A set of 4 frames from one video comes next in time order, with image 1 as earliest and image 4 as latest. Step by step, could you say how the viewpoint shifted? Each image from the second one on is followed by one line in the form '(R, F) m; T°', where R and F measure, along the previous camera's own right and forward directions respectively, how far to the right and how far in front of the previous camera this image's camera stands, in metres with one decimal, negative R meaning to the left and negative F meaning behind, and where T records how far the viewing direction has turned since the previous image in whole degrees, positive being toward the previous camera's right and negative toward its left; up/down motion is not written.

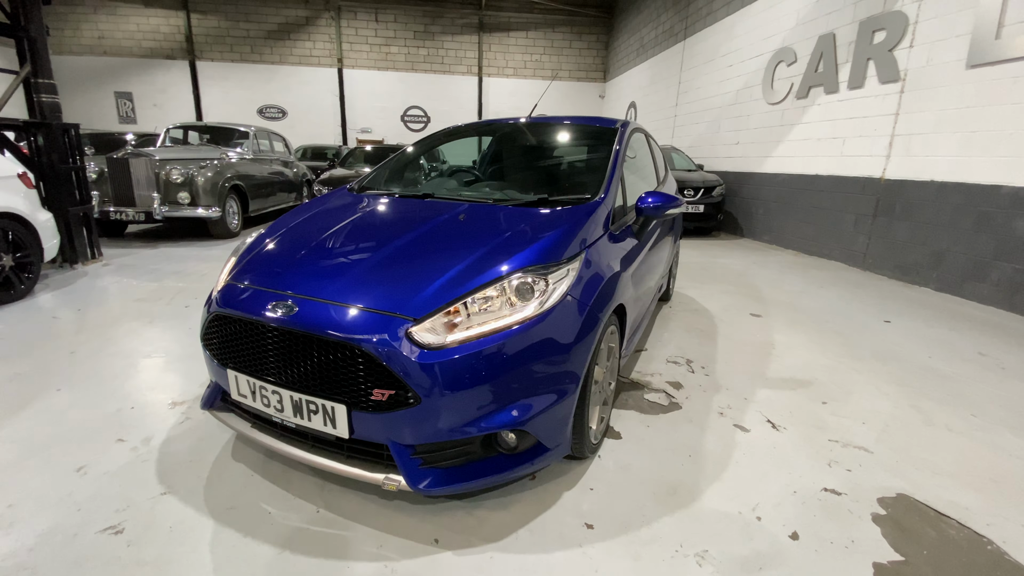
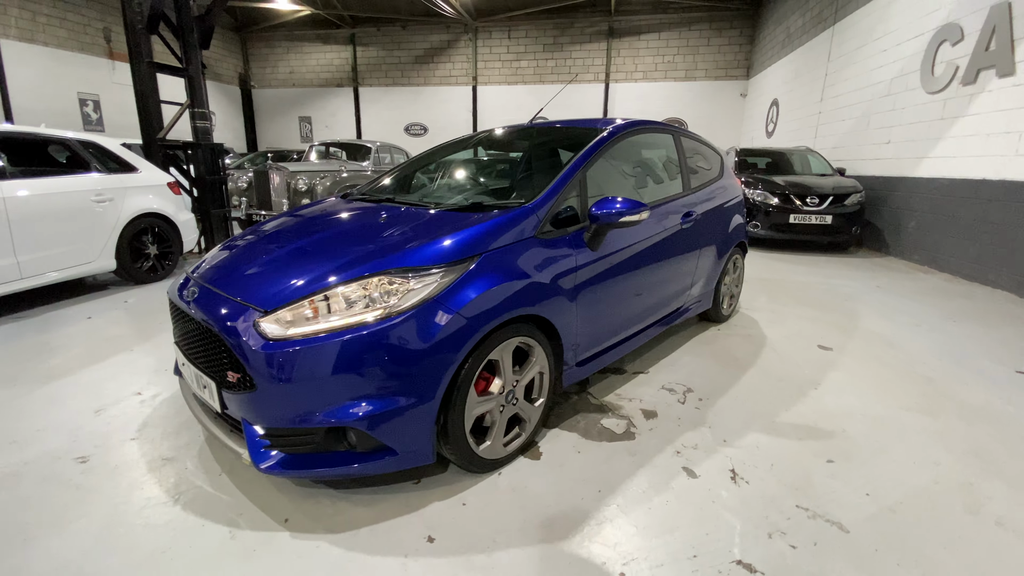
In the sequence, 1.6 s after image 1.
(+0.9, +0.2) m; -17°
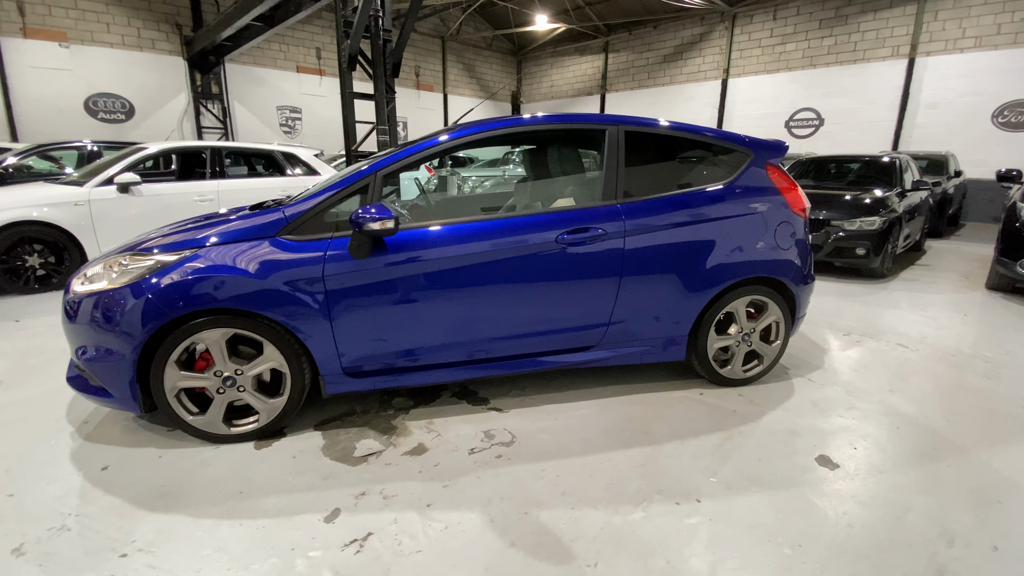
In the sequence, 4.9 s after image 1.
(+1.9, +0.8) m; -33°
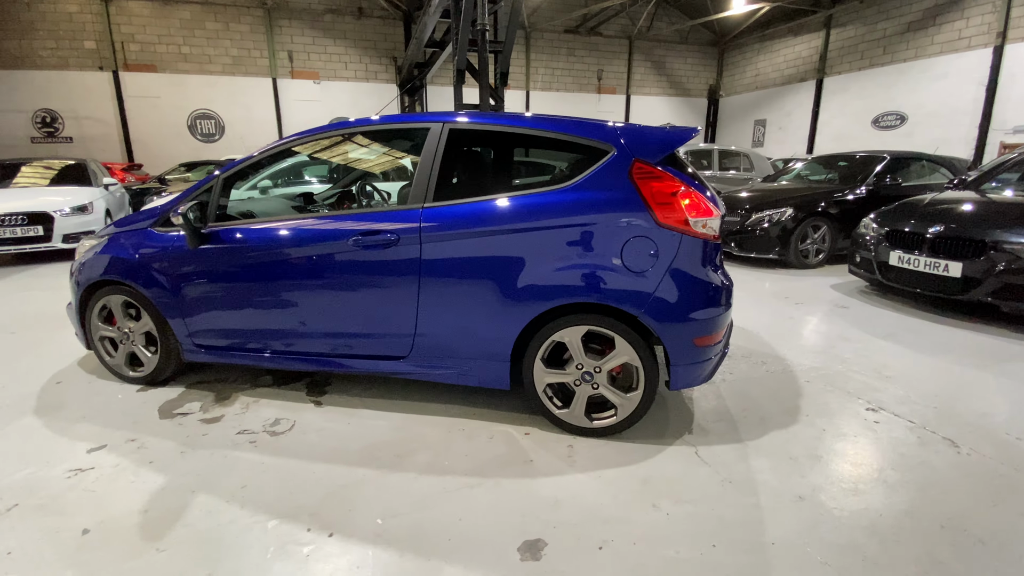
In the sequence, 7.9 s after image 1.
(+1.7, +0.5) m; -26°
